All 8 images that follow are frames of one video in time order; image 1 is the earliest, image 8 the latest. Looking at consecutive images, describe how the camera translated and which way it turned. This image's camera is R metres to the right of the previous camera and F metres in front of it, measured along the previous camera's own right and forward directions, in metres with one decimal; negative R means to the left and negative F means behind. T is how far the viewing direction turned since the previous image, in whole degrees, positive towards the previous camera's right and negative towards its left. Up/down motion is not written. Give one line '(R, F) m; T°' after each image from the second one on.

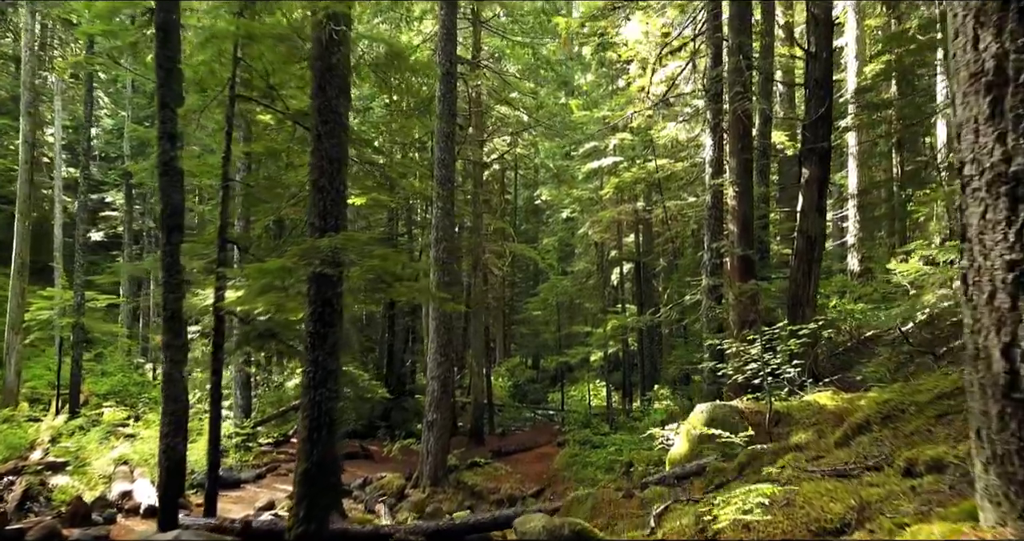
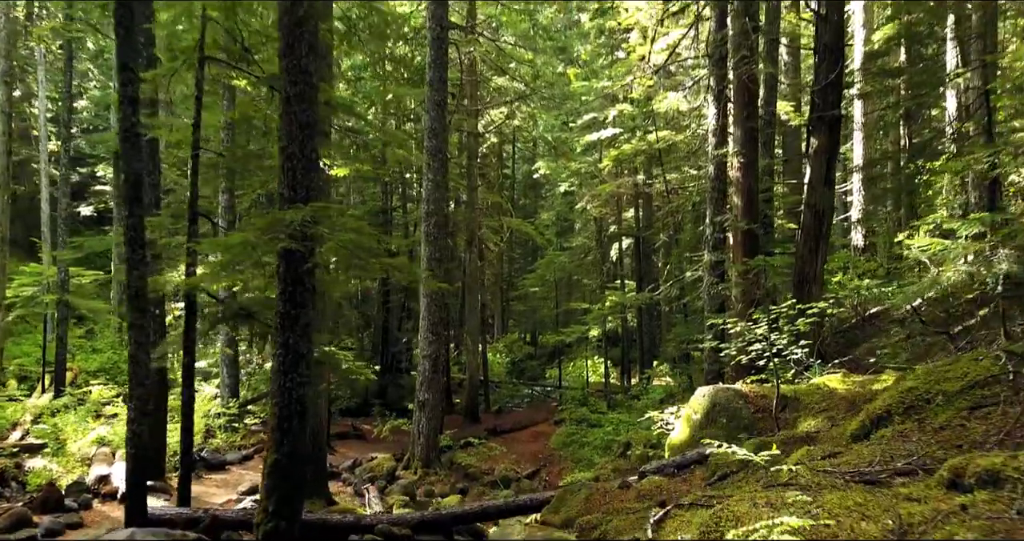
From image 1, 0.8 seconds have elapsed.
(+0.1, +0.5) m; 0°
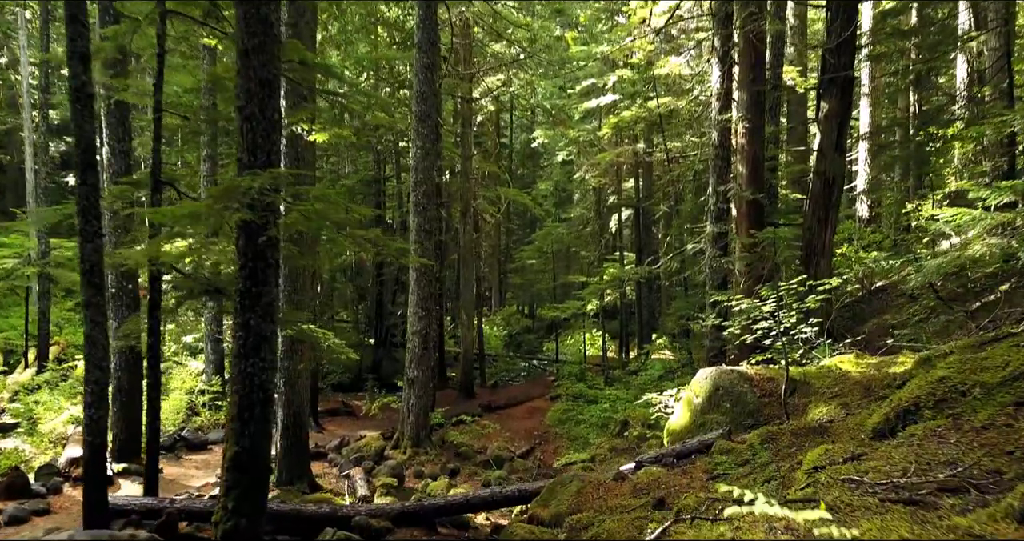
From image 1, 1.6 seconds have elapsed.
(+0.1, +0.5) m; 0°
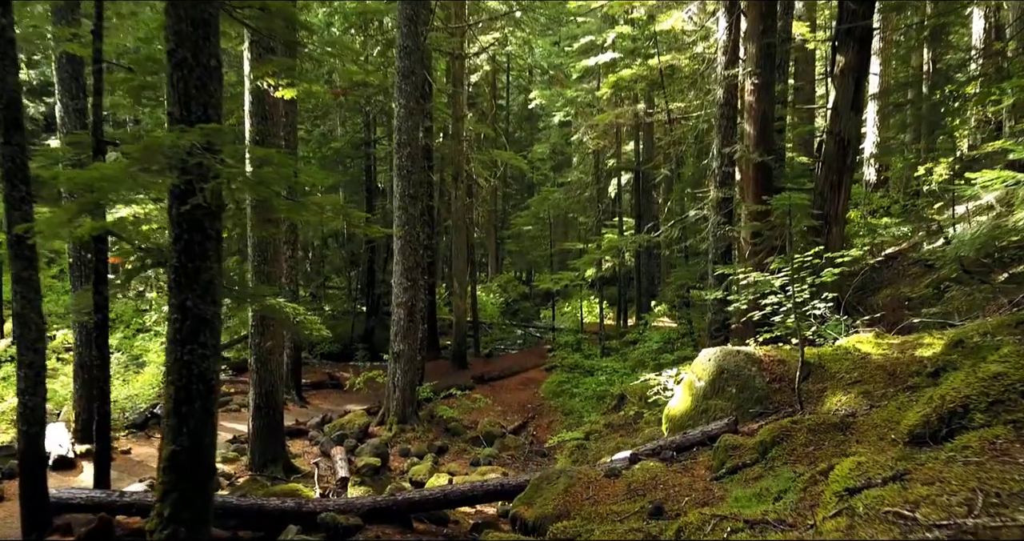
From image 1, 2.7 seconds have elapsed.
(+0.1, +0.7) m; 0°
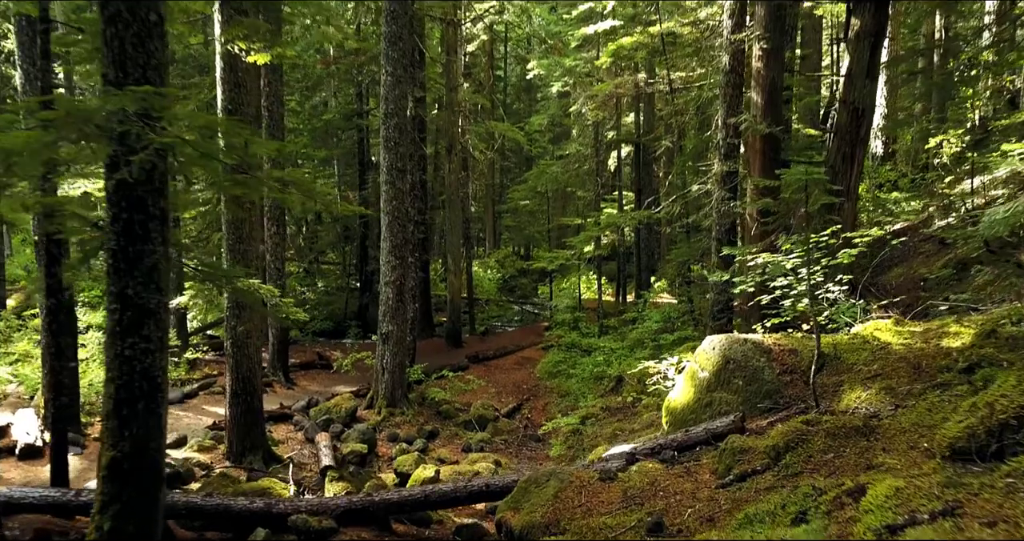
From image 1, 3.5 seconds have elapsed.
(+0.1, +0.5) m; 0°
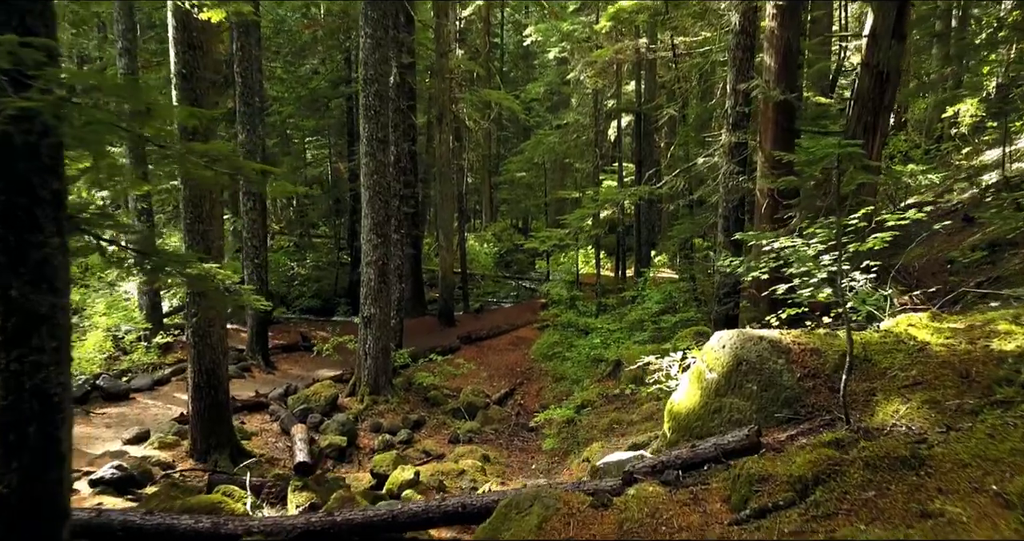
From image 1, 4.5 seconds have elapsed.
(+0.1, +0.7) m; 0°
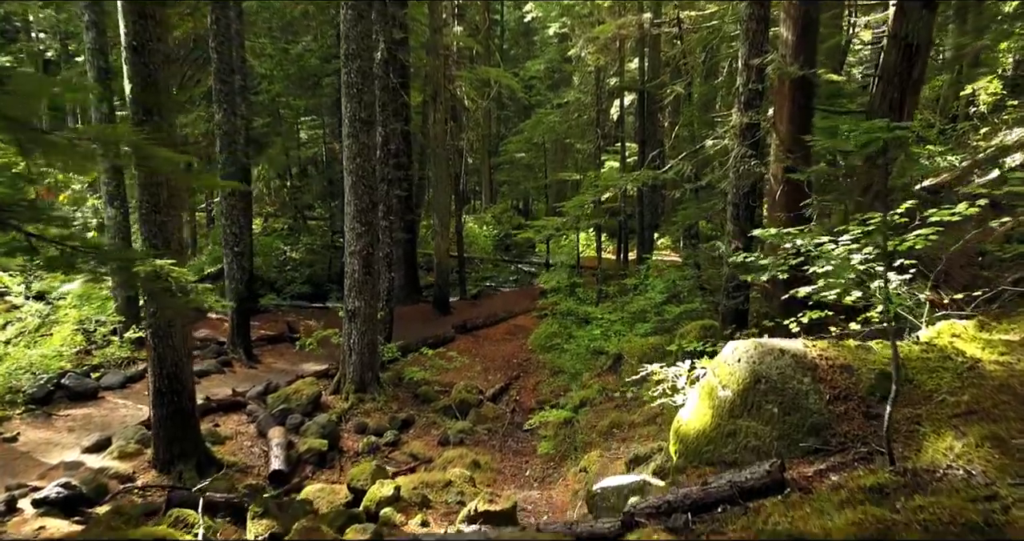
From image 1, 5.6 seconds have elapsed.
(+0.1, +0.6) m; 0°
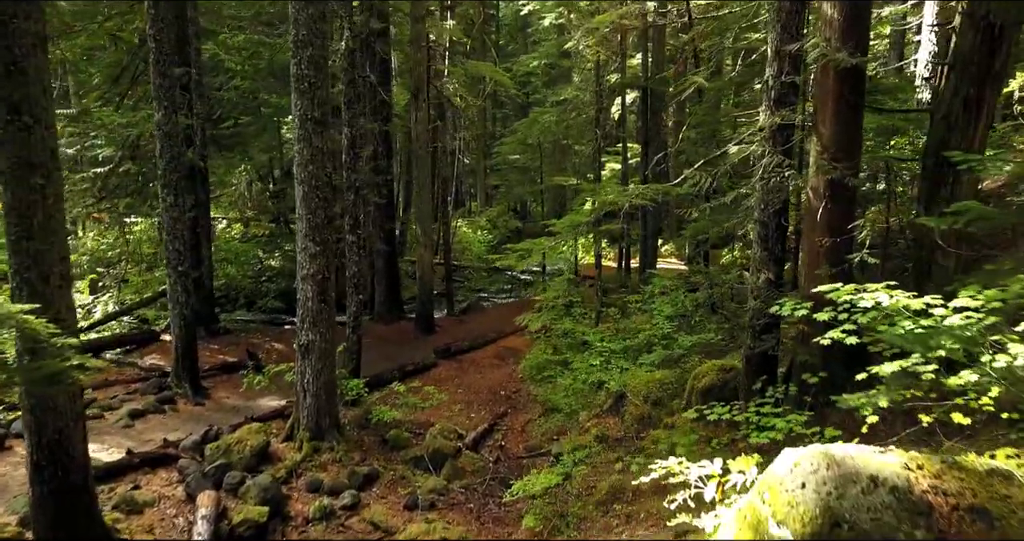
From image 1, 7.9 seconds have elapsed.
(+0.2, +1.4) m; 0°
